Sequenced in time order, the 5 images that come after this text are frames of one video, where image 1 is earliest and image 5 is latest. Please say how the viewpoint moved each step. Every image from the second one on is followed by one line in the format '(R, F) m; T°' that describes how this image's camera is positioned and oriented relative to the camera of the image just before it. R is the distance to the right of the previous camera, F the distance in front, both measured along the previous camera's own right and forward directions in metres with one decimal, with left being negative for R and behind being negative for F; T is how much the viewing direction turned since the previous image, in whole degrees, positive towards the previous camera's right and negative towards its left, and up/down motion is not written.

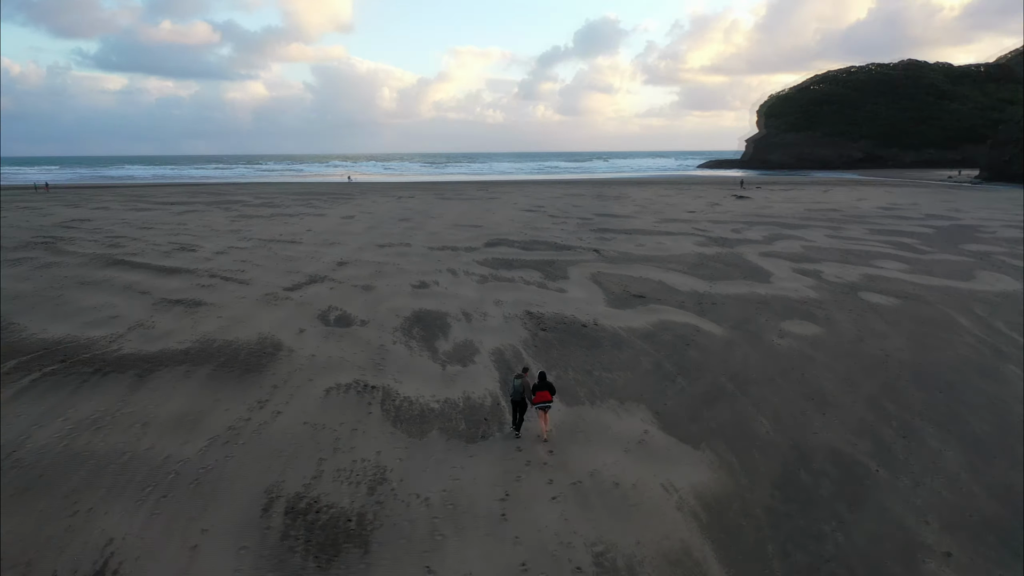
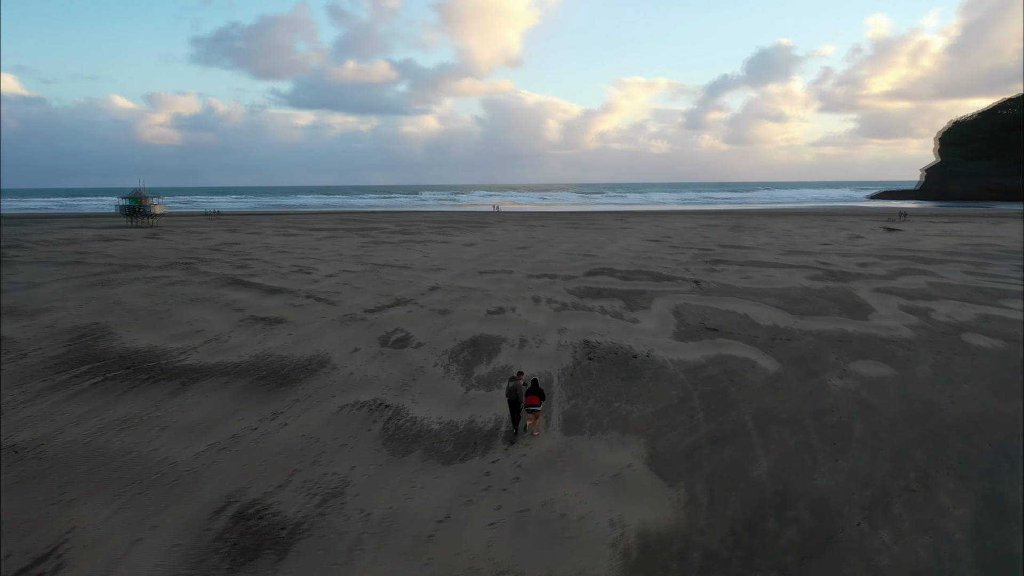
(+1.5, +0.1) m; -11°
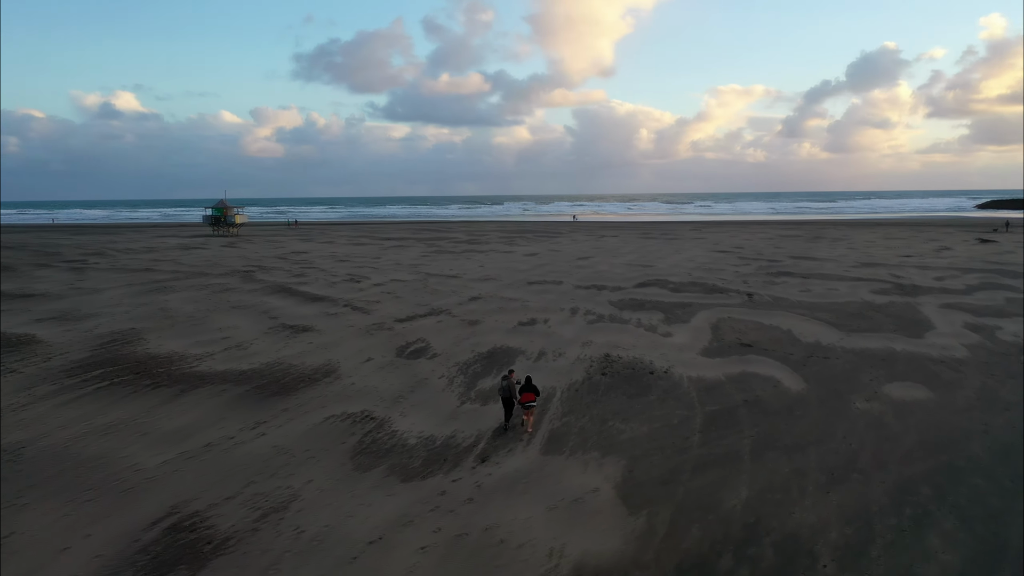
(+1.0, +0.4) m; -6°
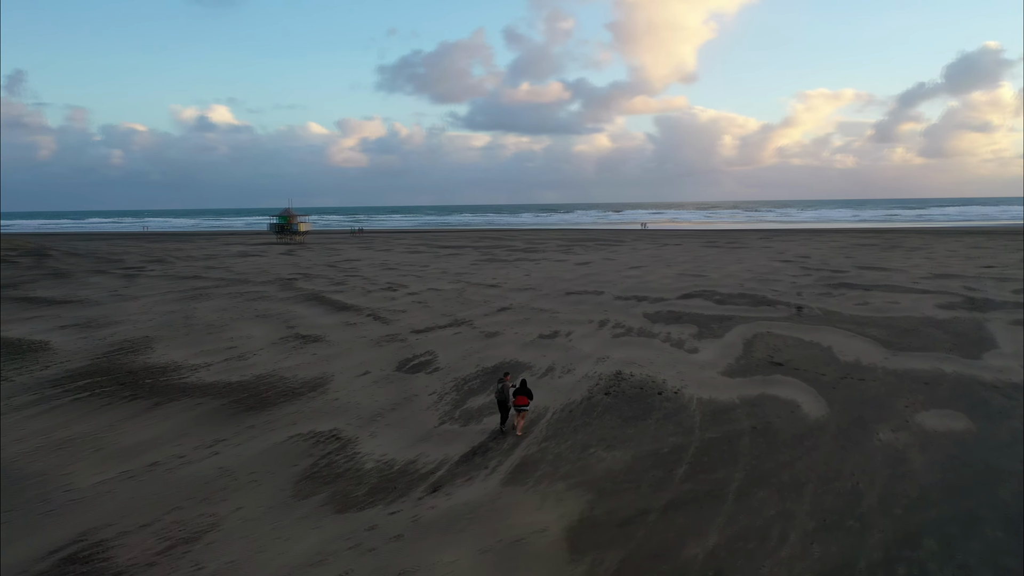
(+1.0, +0.7) m; -6°
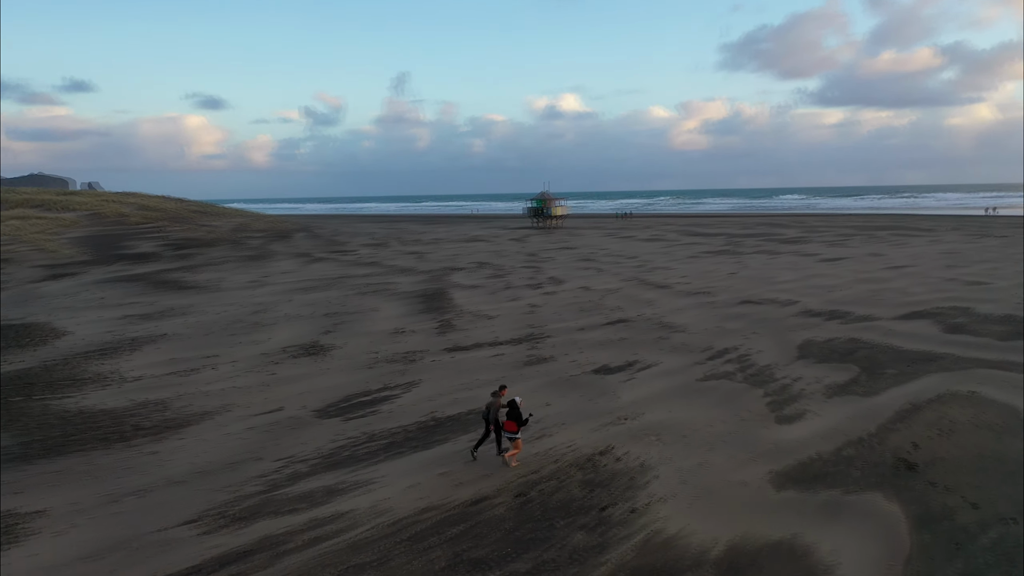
(+3.3, +4.4) m; -23°
